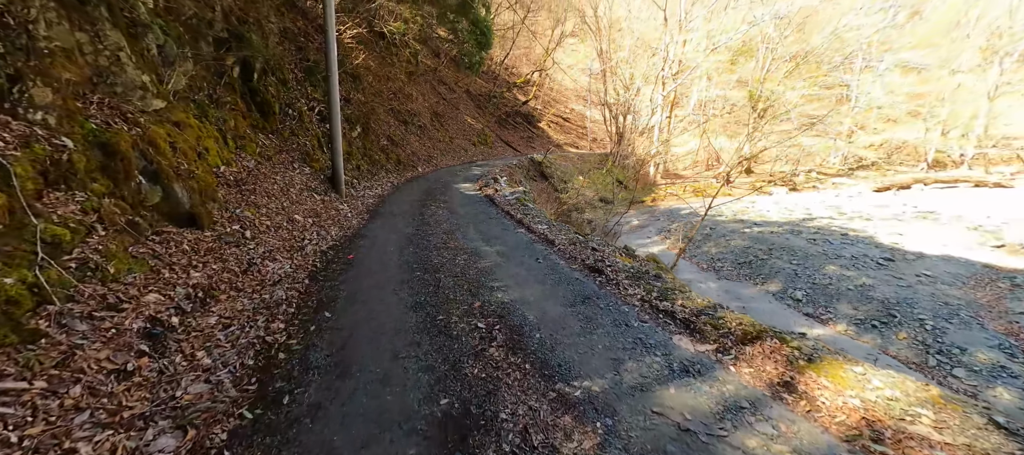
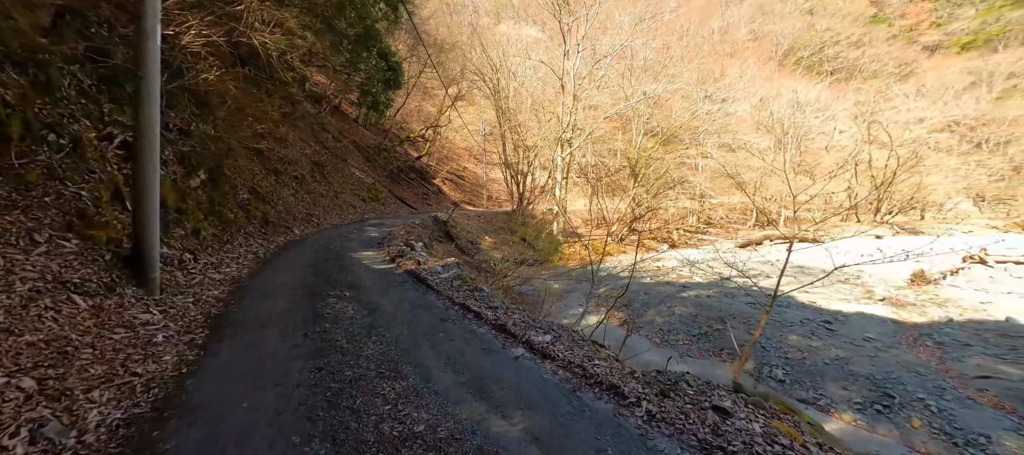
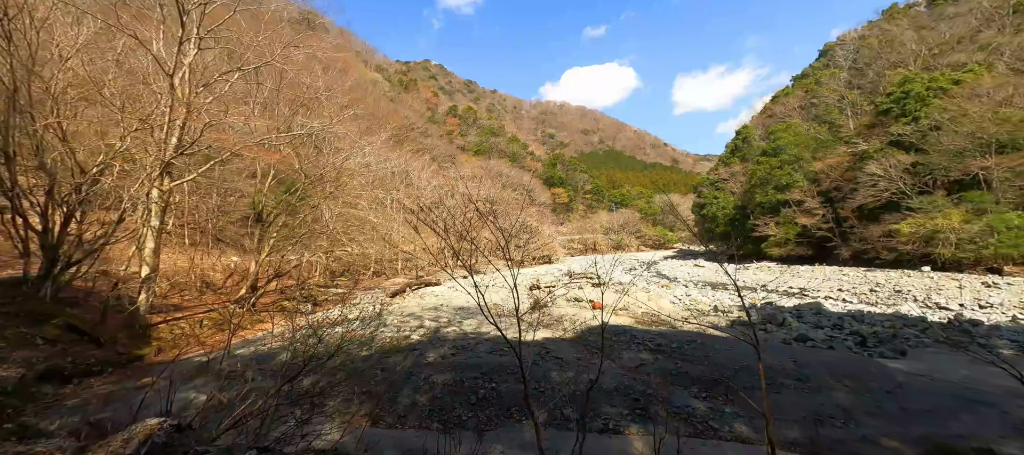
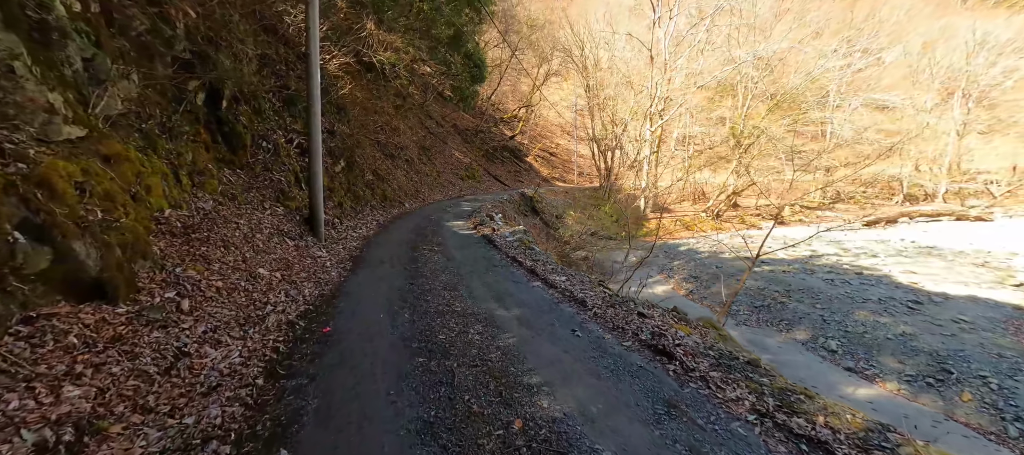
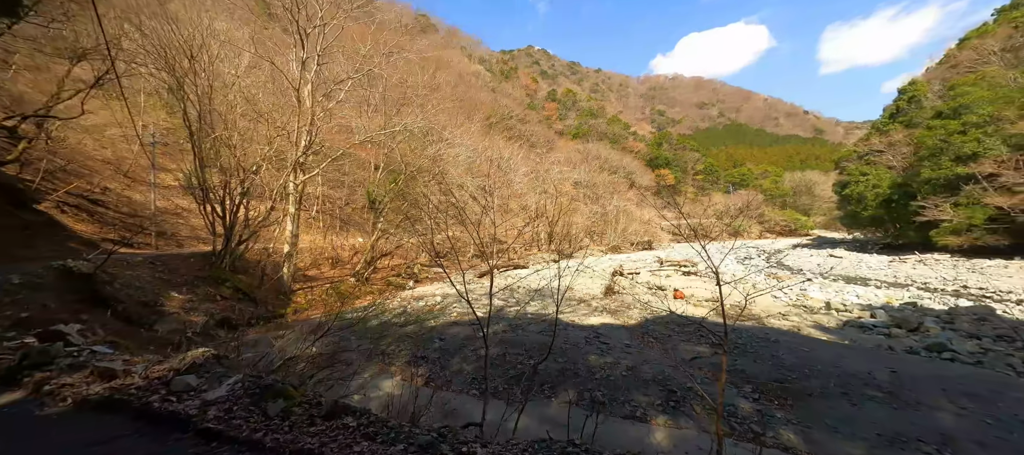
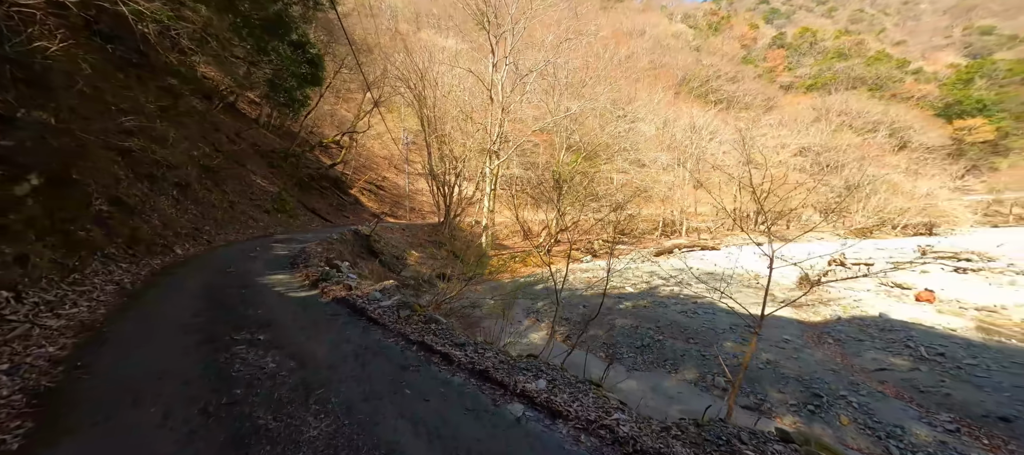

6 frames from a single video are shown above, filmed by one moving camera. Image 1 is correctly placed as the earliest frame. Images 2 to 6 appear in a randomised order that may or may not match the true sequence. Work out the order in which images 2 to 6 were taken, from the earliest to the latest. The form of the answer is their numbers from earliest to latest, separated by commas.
4, 2, 6, 5, 3
